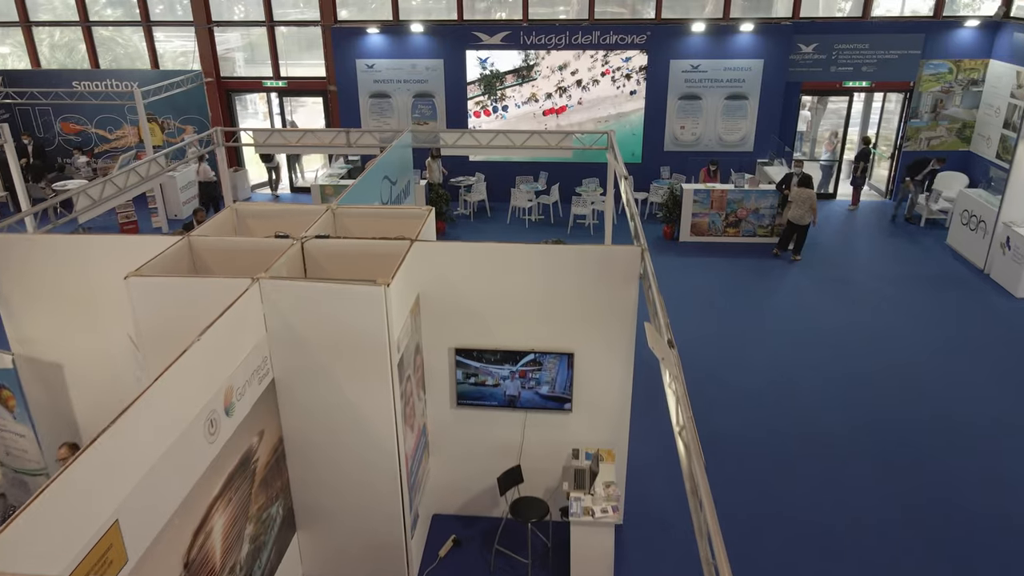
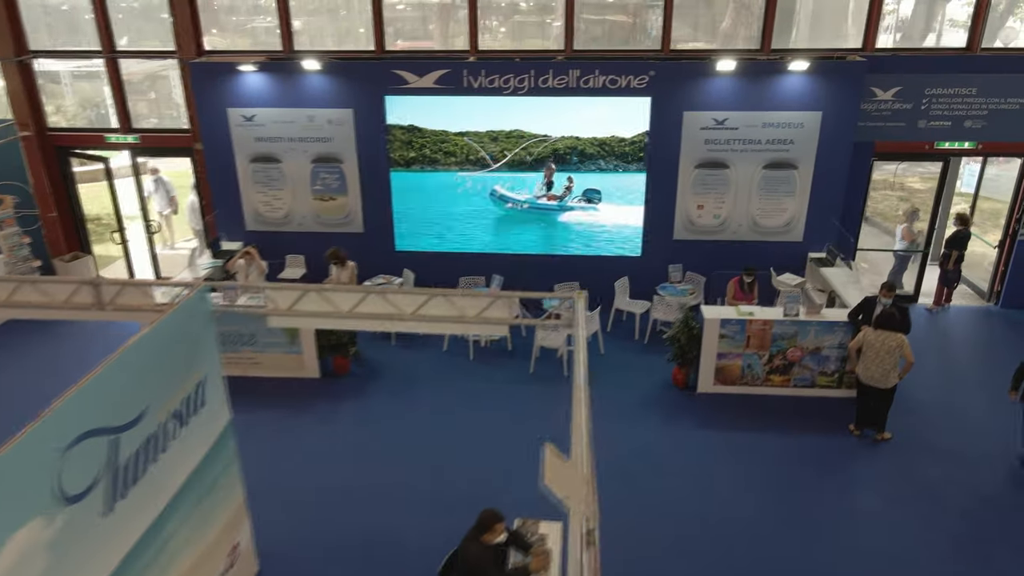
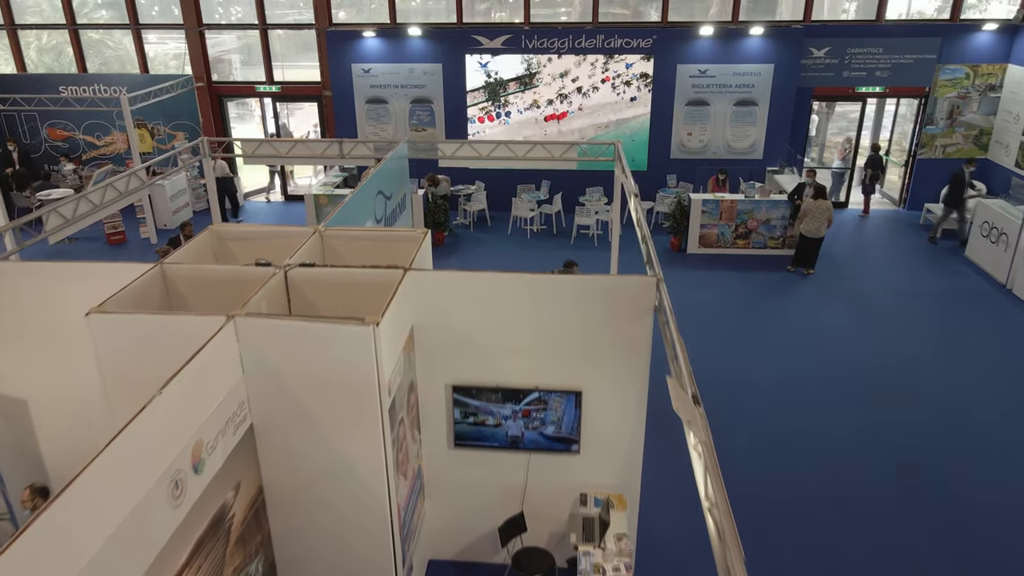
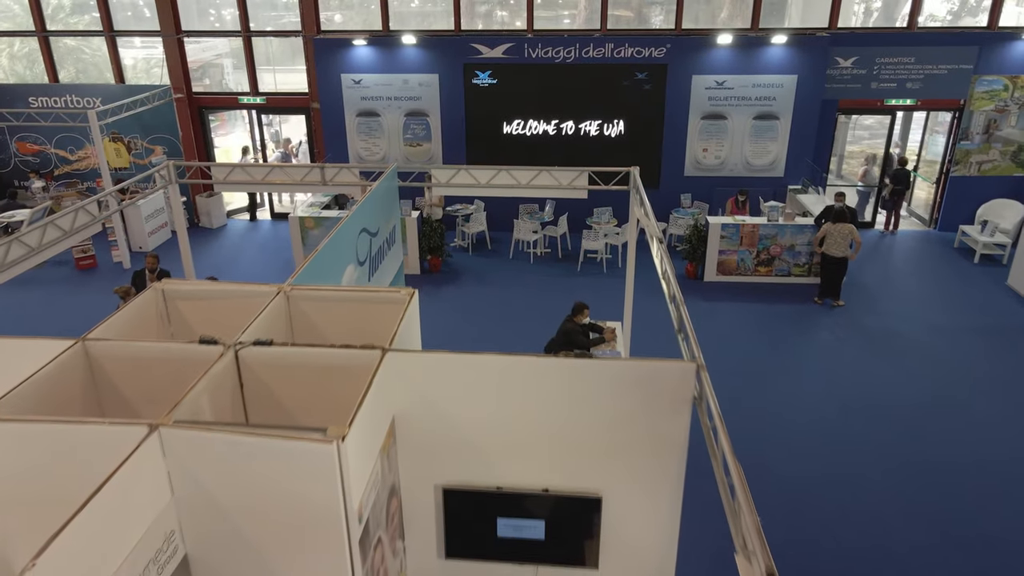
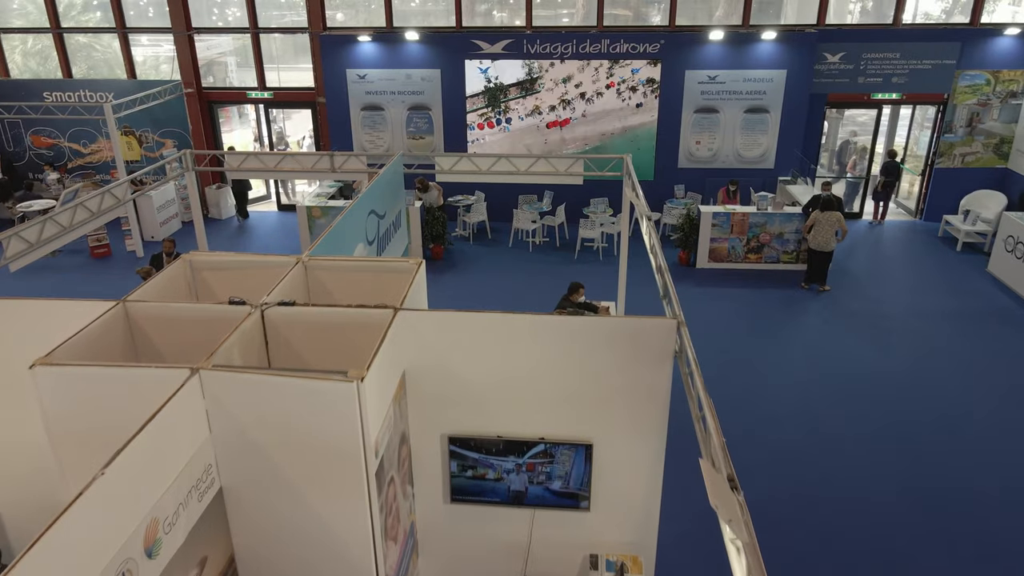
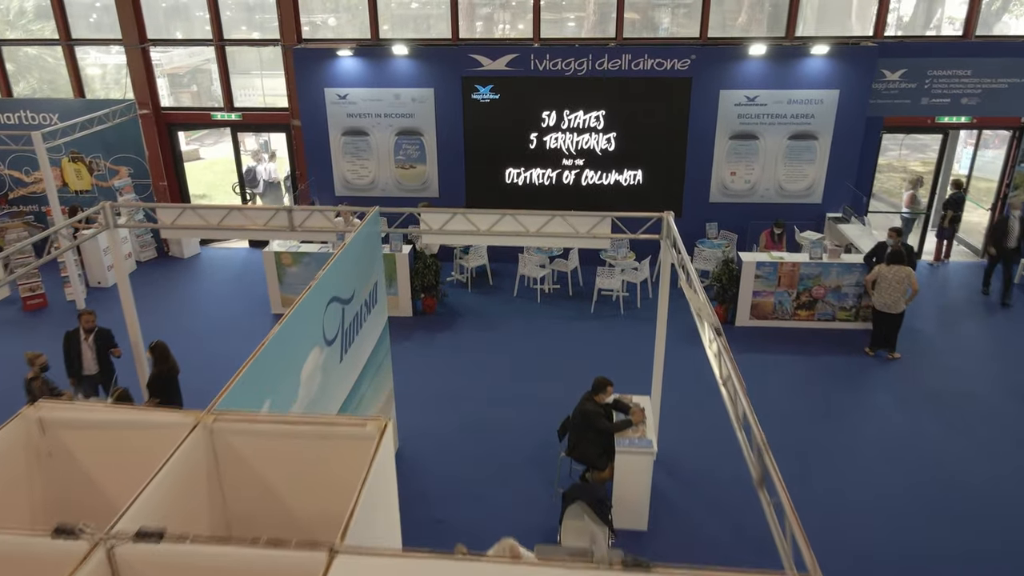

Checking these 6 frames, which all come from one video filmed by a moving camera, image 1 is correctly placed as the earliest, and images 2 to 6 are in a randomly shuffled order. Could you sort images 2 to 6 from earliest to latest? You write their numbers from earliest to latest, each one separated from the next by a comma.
3, 5, 4, 6, 2
